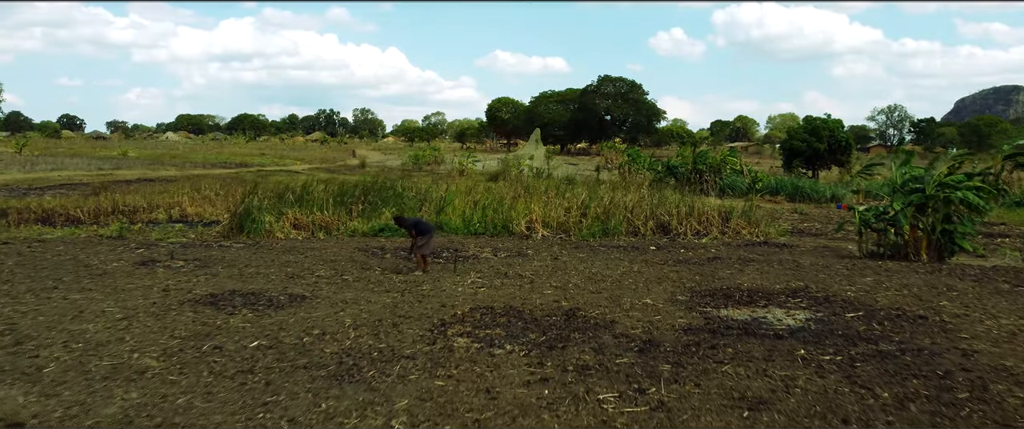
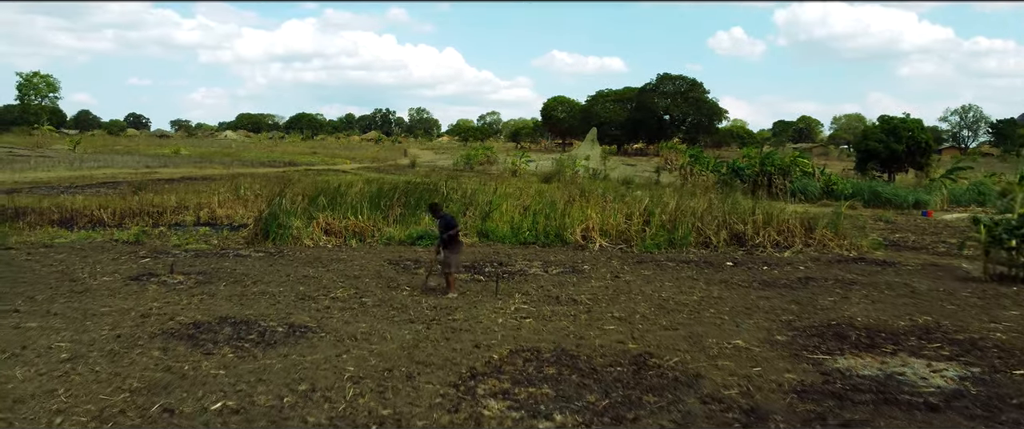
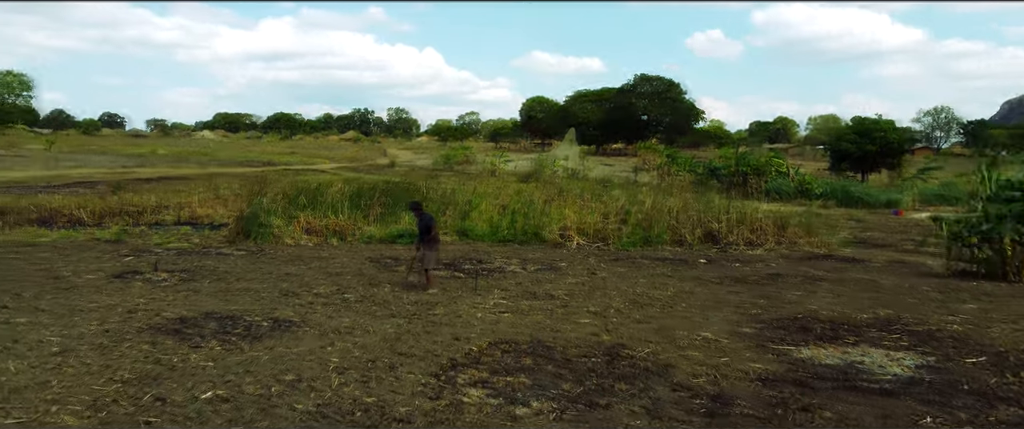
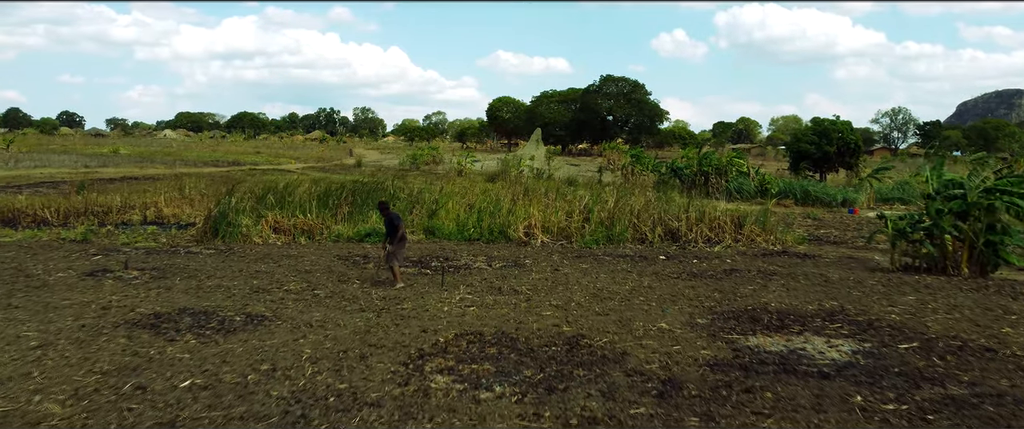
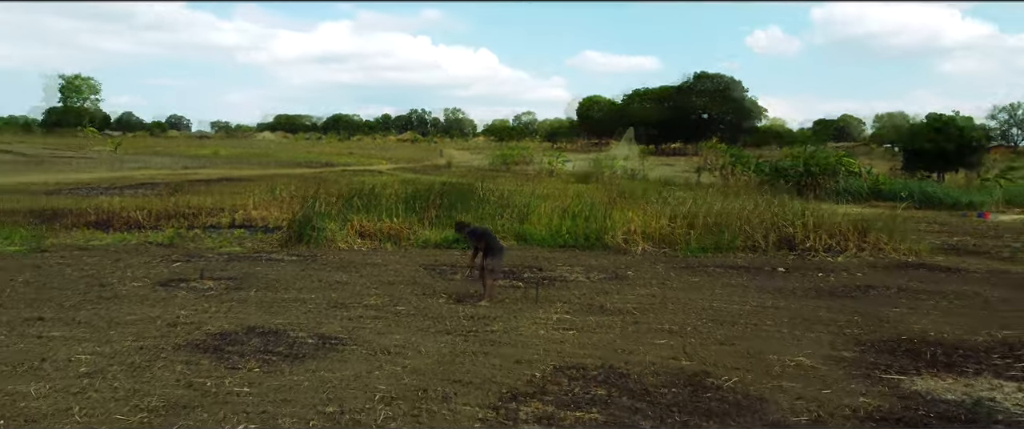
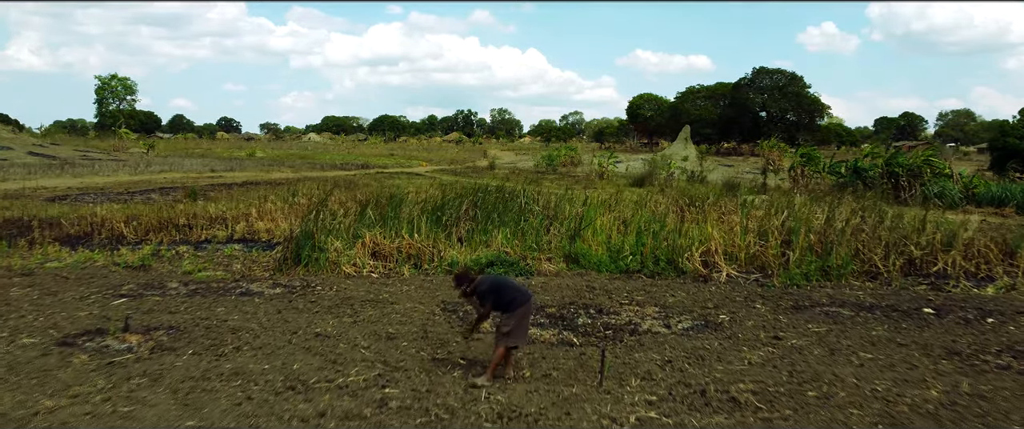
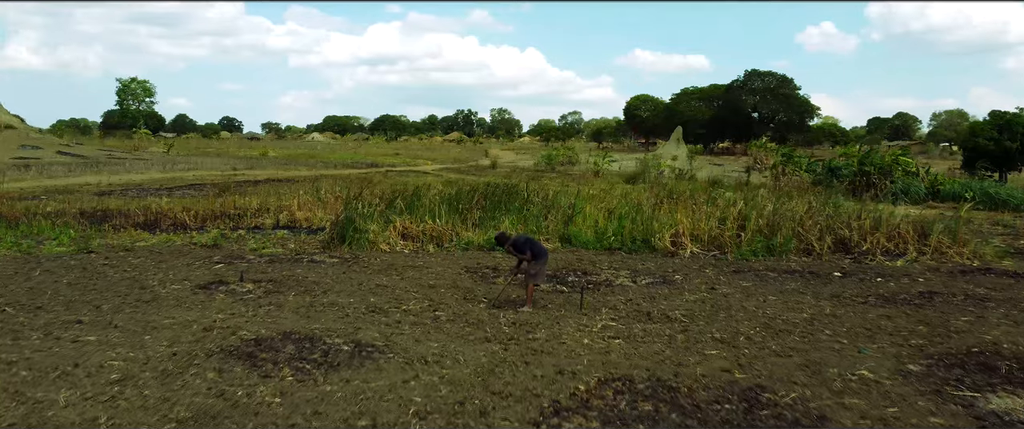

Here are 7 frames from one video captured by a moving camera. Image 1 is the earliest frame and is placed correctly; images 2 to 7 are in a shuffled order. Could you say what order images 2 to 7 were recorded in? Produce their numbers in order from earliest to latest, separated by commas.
4, 3, 2, 5, 7, 6
